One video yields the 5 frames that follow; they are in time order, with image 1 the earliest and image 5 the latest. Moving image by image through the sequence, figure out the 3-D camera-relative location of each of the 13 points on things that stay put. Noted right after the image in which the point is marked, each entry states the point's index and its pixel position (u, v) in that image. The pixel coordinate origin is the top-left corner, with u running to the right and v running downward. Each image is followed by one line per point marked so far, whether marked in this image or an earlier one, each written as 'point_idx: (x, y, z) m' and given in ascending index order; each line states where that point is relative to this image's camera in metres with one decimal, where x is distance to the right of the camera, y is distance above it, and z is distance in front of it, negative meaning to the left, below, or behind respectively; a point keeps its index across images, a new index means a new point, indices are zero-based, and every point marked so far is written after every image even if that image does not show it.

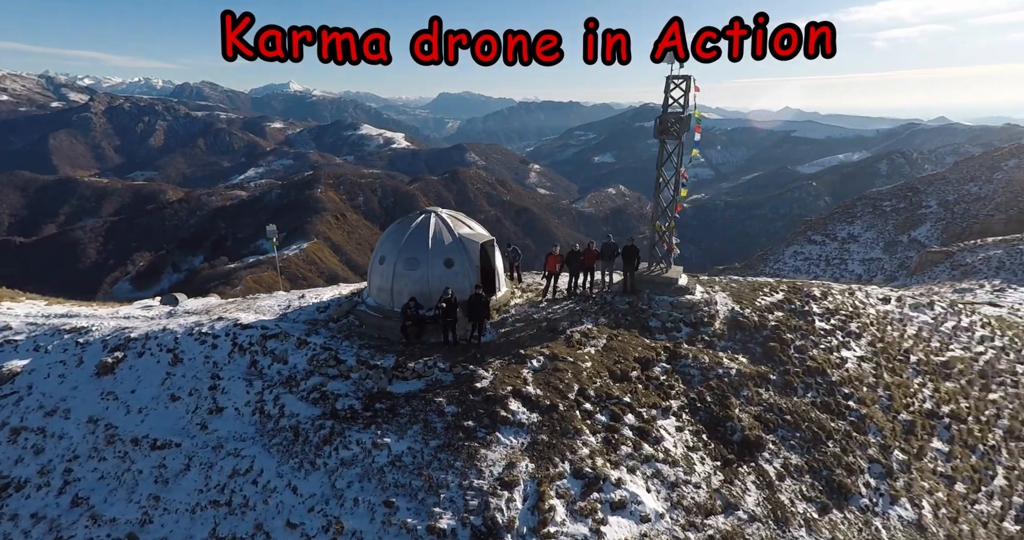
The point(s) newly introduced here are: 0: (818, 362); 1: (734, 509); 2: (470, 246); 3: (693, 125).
0: (+7.5, -2.2, +13.4) m
1: (+3.8, -4.1, +9.3) m
2: (-1.1, +0.6, +13.3) m
3: (+4.3, +3.6, +13.5) m
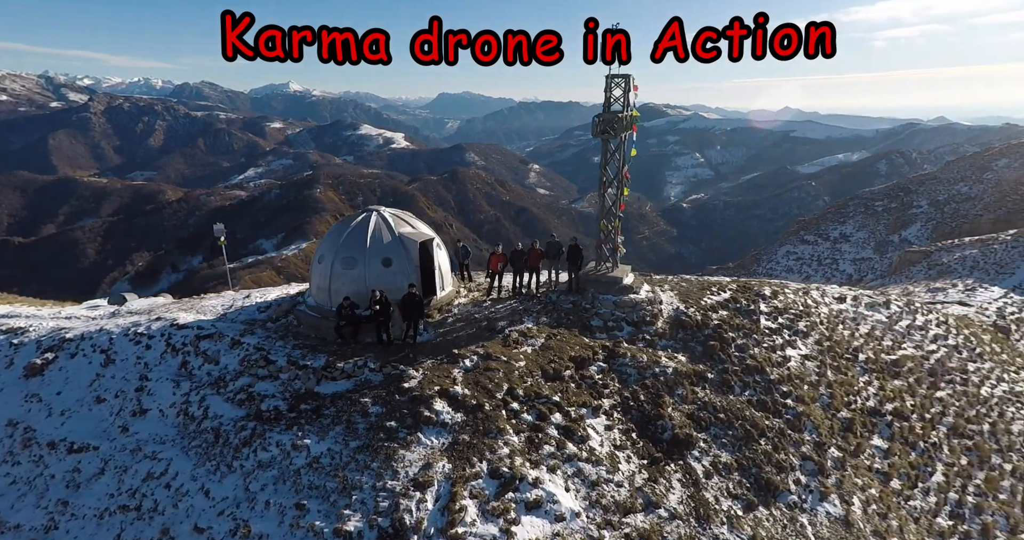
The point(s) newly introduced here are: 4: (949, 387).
0: (+6.1, -2.2, +13.5) m
1: (+2.5, -4.0, +9.3) m
2: (-2.5, +0.6, +13.2) m
3: (+2.8, +3.6, +13.6) m
4: (+14.4, -3.9, +17.9) m
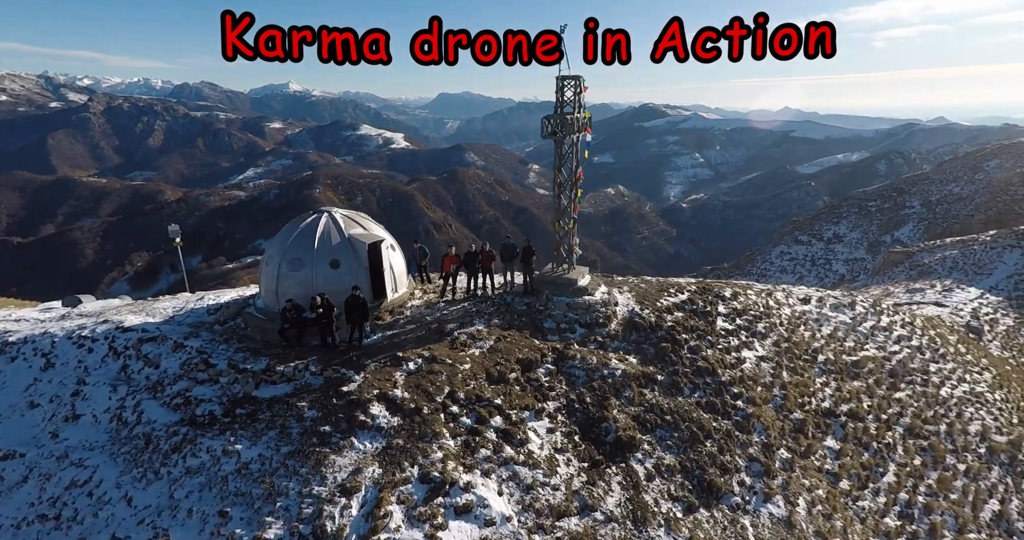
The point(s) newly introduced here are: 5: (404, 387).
0: (+4.9, -2.3, +13.5) m
1: (+1.3, -4.1, +9.3) m
2: (-3.7, +0.5, +13.0) m
3: (+1.6, +3.6, +13.5) m
4: (+13.1, -3.9, +18.0) m
5: (-2.0, -2.2, +10.4) m
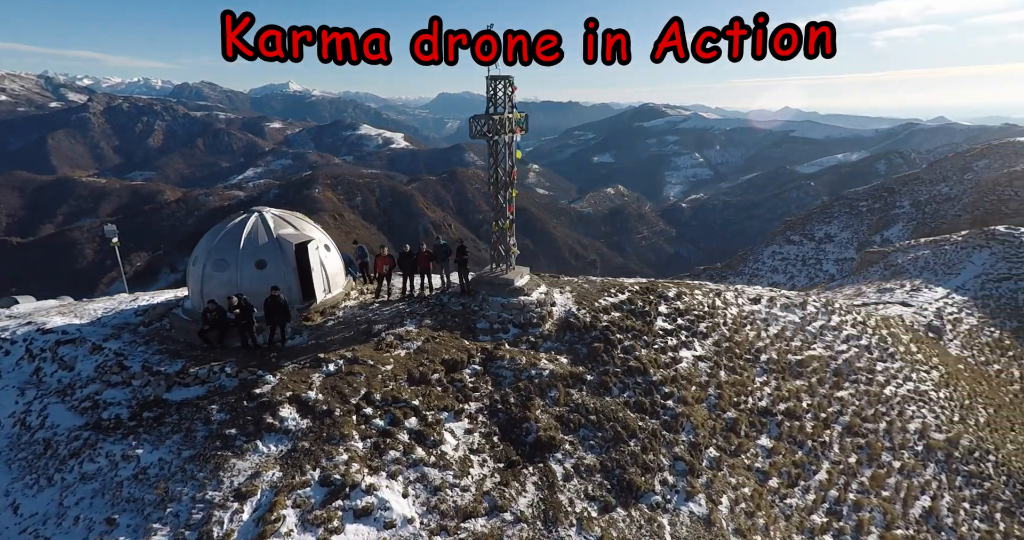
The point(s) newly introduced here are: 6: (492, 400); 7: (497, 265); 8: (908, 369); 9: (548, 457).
0: (+3.2, -2.3, +13.5) m
1: (-0.2, -4.1, +9.2) m
2: (-5.3, +0.5, +12.8) m
3: (0.0, +3.6, +13.5) m
4: (+11.3, -3.9, +18.3) m
5: (-3.6, -2.2, +10.2) m
6: (-0.4, -2.7, +11.3) m
7: (-0.4, +0.1, +15.0) m
8: (+14.3, -3.6, +20.0) m
9: (+0.7, -3.6, +10.6) m
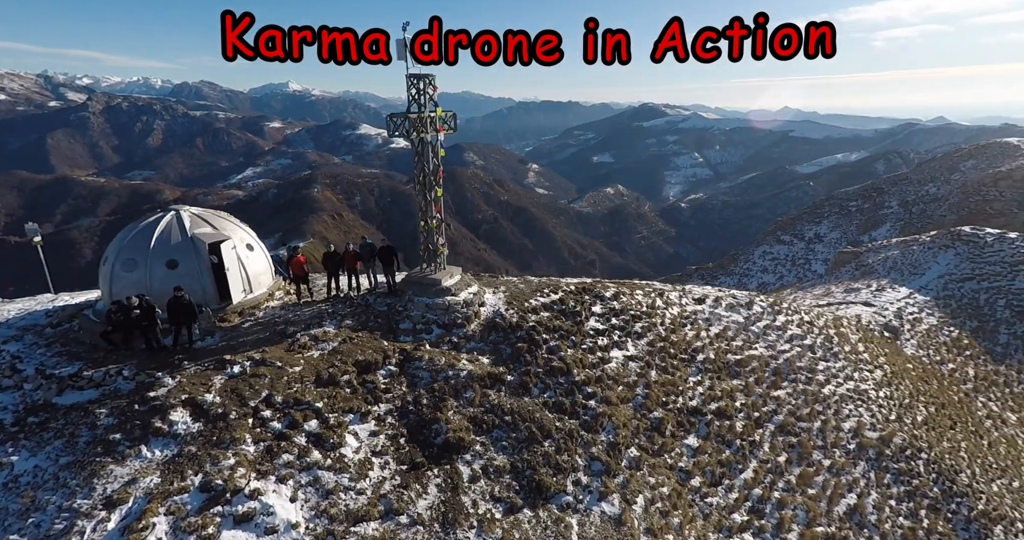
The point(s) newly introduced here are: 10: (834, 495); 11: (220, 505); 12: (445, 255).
0: (+1.4, -2.3, +13.5) m
1: (-1.9, -4.1, +9.1) m
2: (-7.2, +0.5, +12.6) m
3: (-1.9, +3.6, +13.4) m
4: (+9.3, -3.9, +18.5) m
5: (-5.4, -2.2, +10.0) m
6: (-2.2, -2.7, +11.1) m
7: (-2.3, +0.1, +14.8) m
8: (+12.3, -3.6, +20.3) m
9: (-1.1, -3.6, +10.5) m
10: (+8.8, -6.2, +15.0) m
11: (-4.3, -3.5, +8.1) m
12: (-1.8, +0.4, +14.6) m
